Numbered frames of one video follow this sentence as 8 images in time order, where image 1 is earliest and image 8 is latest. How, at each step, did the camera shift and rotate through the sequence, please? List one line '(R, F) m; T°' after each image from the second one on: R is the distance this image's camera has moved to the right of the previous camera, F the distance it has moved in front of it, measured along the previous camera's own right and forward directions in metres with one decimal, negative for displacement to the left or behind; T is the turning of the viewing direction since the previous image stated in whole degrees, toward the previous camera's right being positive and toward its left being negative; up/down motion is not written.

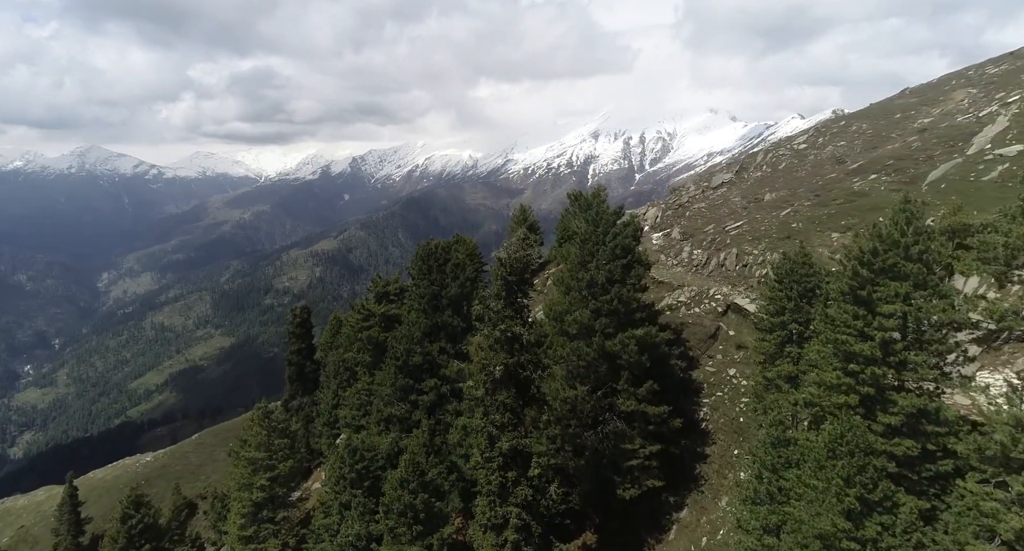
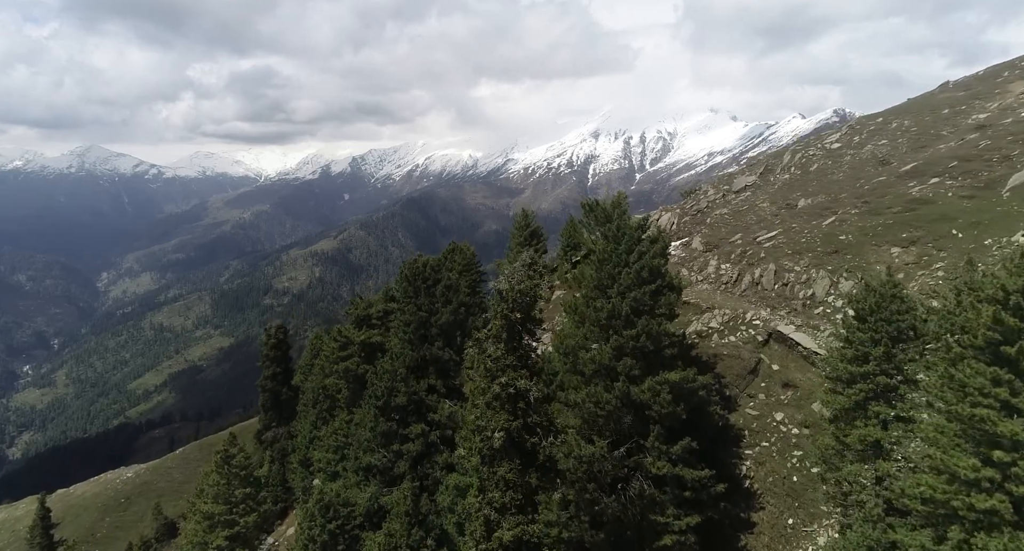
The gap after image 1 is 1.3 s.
(0.0, +0.6) m; 0°
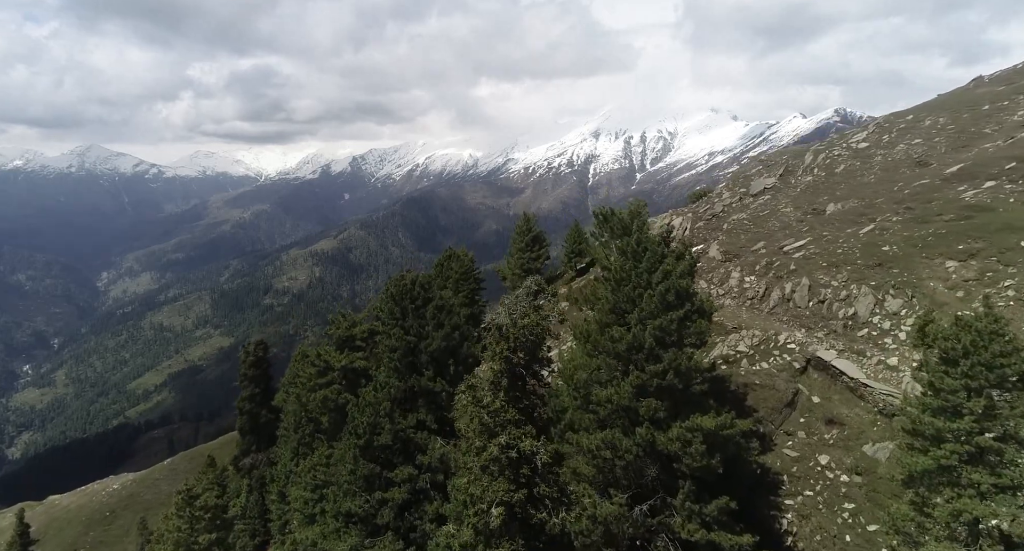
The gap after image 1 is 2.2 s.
(0.0, +0.4) m; 0°
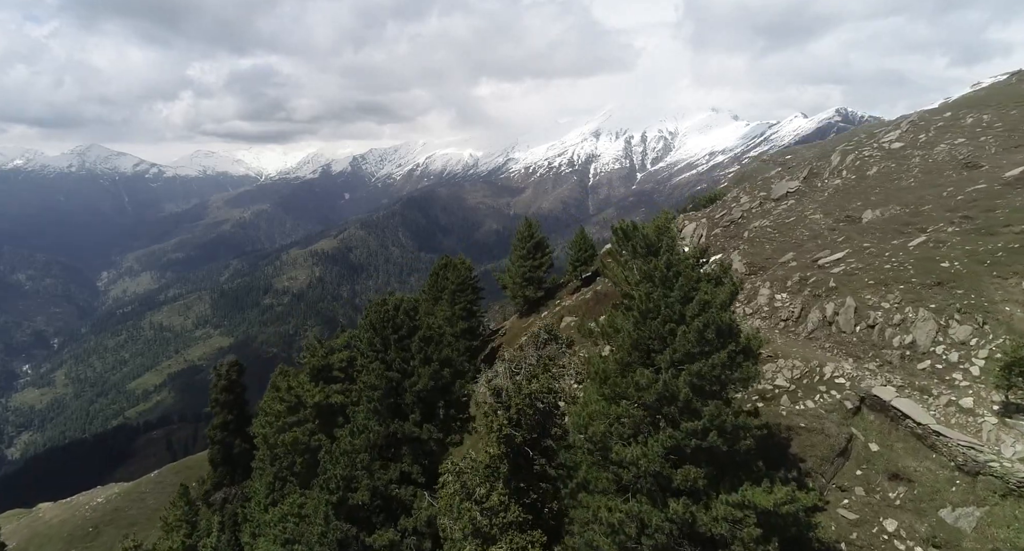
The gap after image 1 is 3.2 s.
(0.0, +0.4) m; 0°
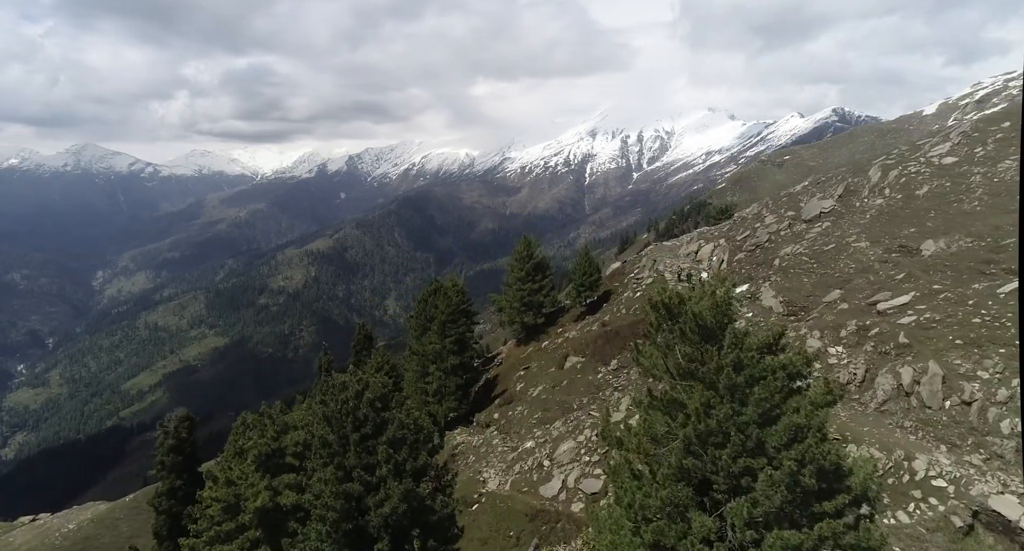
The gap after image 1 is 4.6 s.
(+2.0, +1.2) m; 0°
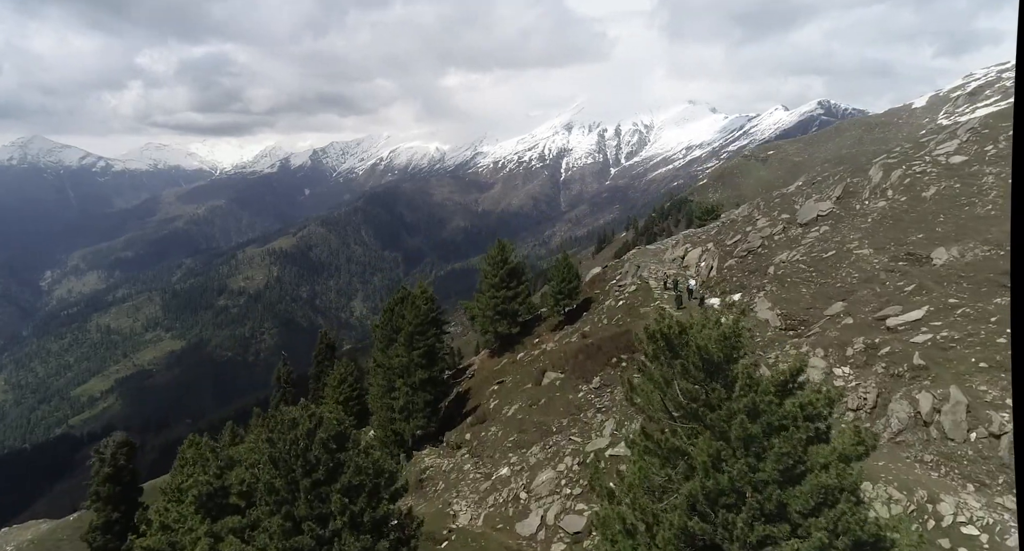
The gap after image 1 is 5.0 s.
(+5.1, +13.8) m; +2°
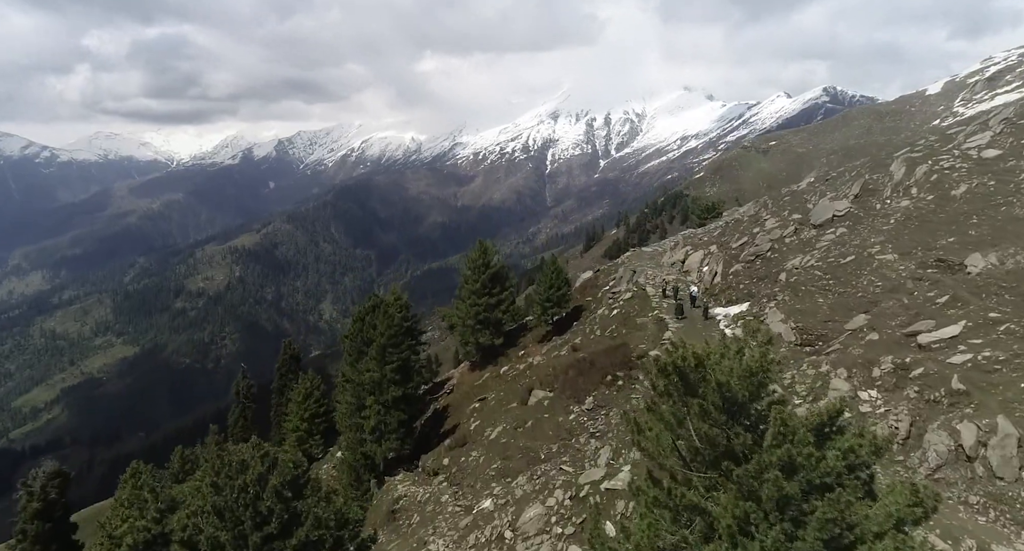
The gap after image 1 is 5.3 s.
(-0.5, +19.7) m; +2°
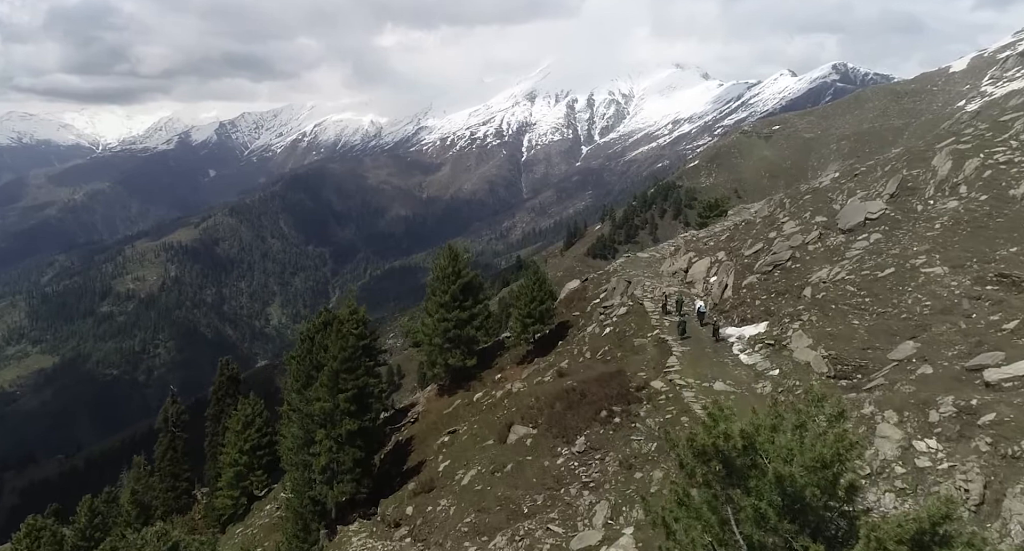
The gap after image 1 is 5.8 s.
(-0.5, +25.3) m; +3°
